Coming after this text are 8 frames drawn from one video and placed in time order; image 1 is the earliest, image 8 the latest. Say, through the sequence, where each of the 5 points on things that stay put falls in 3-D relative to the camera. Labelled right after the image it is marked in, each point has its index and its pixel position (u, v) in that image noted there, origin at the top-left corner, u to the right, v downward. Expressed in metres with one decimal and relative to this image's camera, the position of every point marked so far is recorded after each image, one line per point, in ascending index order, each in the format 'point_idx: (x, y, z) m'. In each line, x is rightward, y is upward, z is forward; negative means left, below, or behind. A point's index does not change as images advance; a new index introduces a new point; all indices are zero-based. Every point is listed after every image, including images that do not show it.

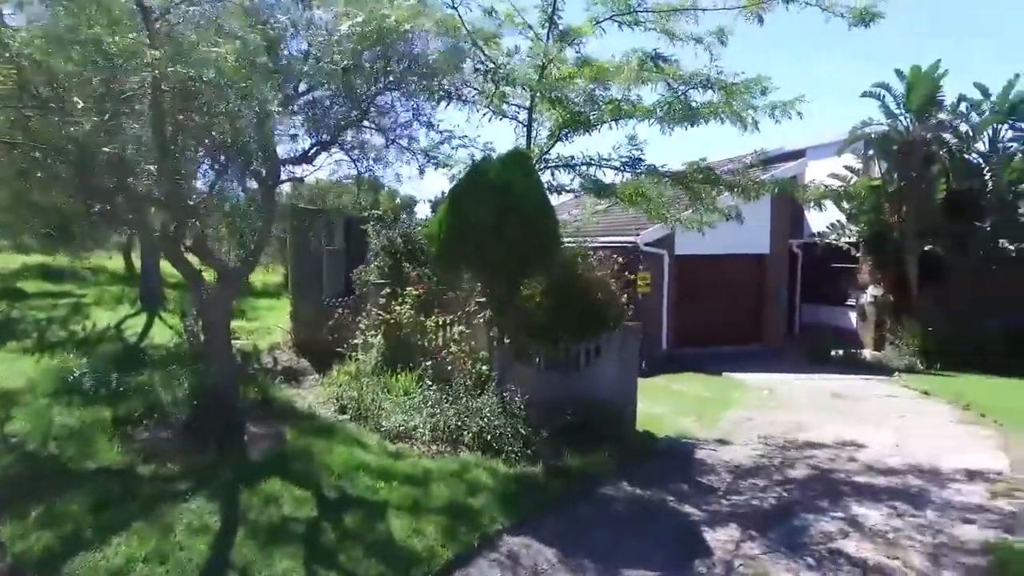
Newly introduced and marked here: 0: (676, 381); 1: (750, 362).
0: (+3.4, -1.9, +13.3) m
1: (+5.9, -1.8, +16.4) m
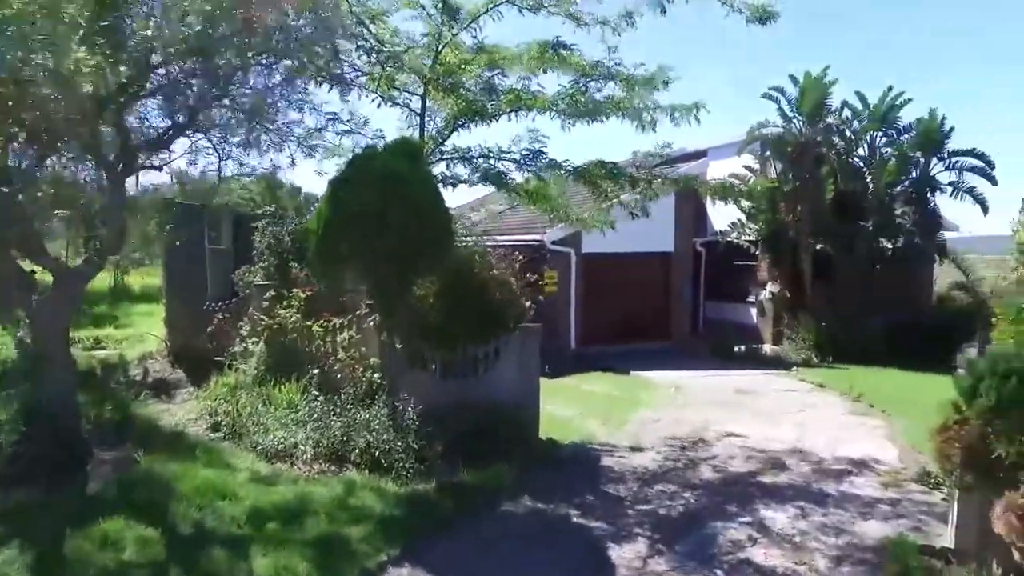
0: (+1.6, -1.9, +13.2) m
1: (+3.6, -1.8, +16.5) m
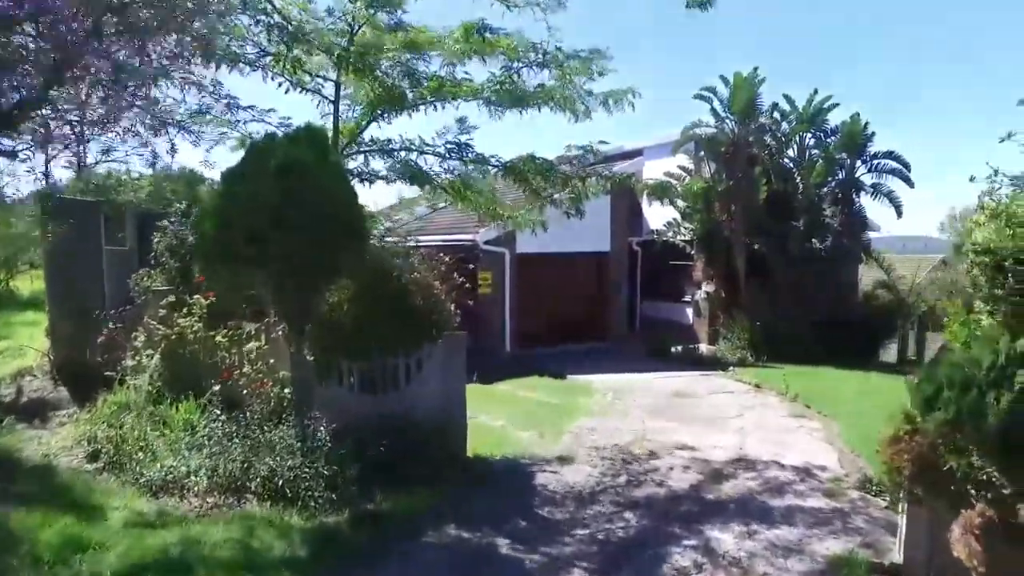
0: (+0.3, -1.9, +12.7) m
1: (+2.0, -1.8, +16.2) m
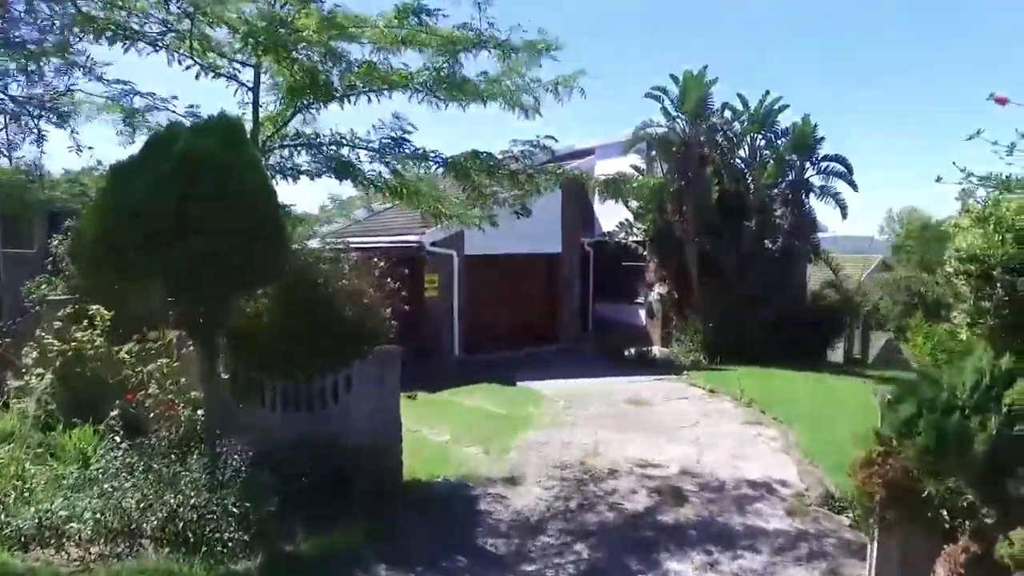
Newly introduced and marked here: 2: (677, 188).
0: (-0.7, -2.0, +12.2) m
1: (+0.8, -1.8, +15.8) m
2: (+4.3, +2.6, +17.3) m
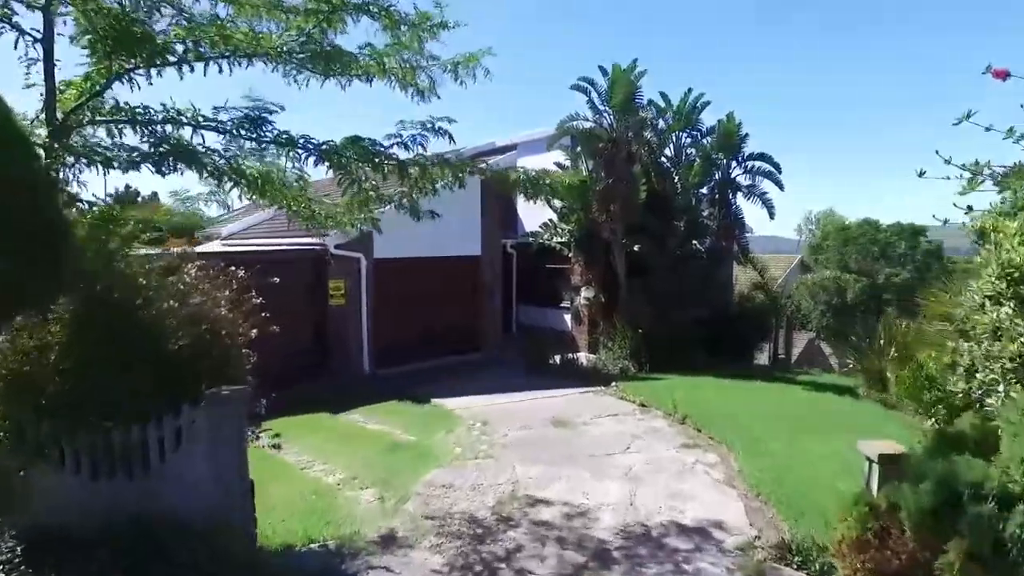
0: (-2.1, -2.1, +10.8) m
1: (-1.1, -2.0, +14.5) m
2: (+2.3, +2.5, +16.5) m
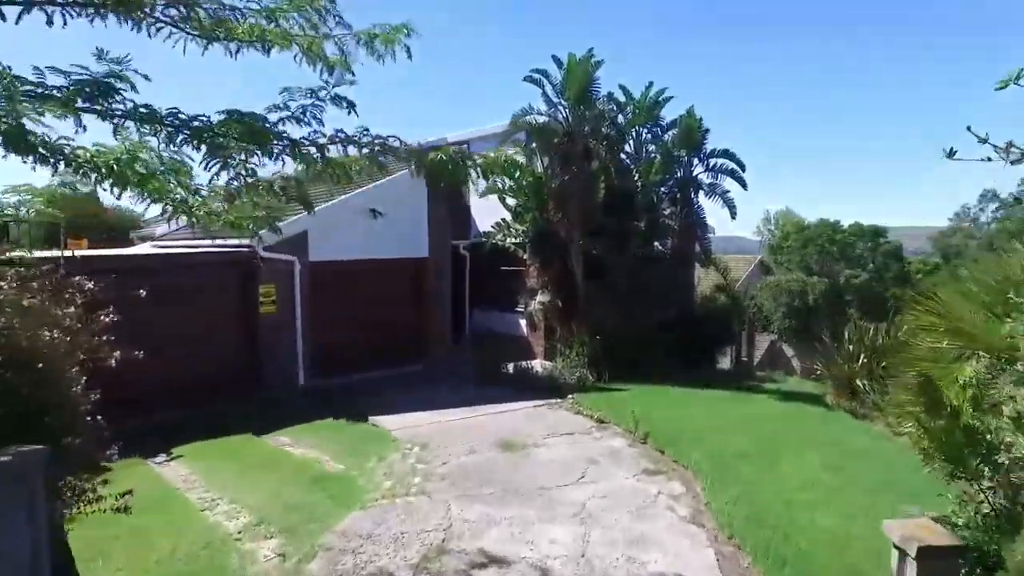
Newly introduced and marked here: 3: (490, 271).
0: (-2.9, -2.2, +9.6) m
1: (-2.1, -2.1, +13.4) m
2: (+1.1, +2.4, +15.5) m
3: (-0.6, +0.5, +18.9) m
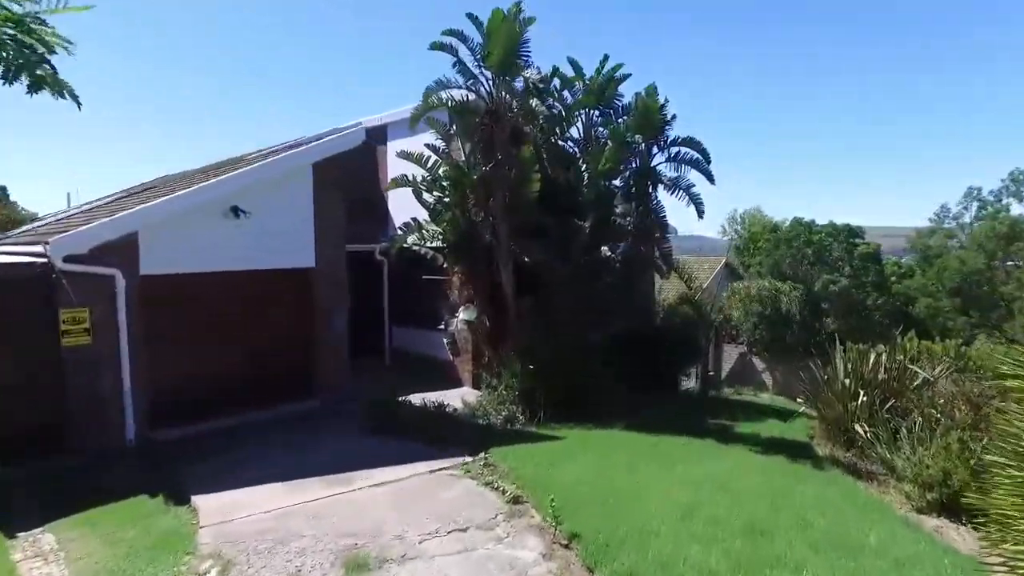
0: (-4.3, -2.5, +6.4) m
1: (-3.6, -2.4, +10.2) m
2: (-0.6, +2.1, +12.5) m
3: (-2.4, +0.2, +15.8) m
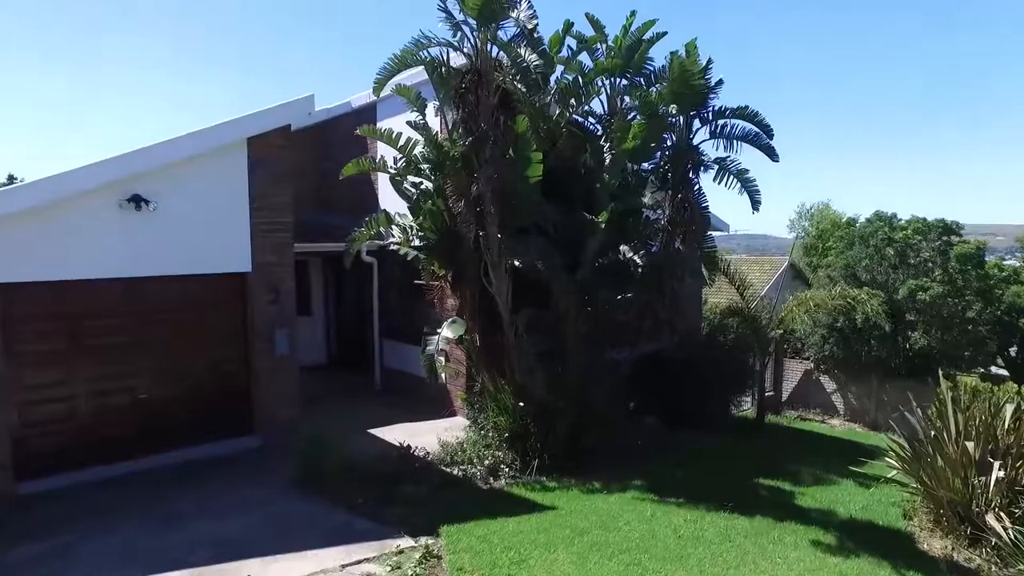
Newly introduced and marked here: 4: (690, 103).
0: (-5.0, -2.7, +4.0) m
1: (-4.0, -2.5, +7.8) m
2: (-0.7, +2.0, +9.7) m
3: (-2.2, 0.0, +13.2) m
4: (+3.1, +3.2, +11.5) m
